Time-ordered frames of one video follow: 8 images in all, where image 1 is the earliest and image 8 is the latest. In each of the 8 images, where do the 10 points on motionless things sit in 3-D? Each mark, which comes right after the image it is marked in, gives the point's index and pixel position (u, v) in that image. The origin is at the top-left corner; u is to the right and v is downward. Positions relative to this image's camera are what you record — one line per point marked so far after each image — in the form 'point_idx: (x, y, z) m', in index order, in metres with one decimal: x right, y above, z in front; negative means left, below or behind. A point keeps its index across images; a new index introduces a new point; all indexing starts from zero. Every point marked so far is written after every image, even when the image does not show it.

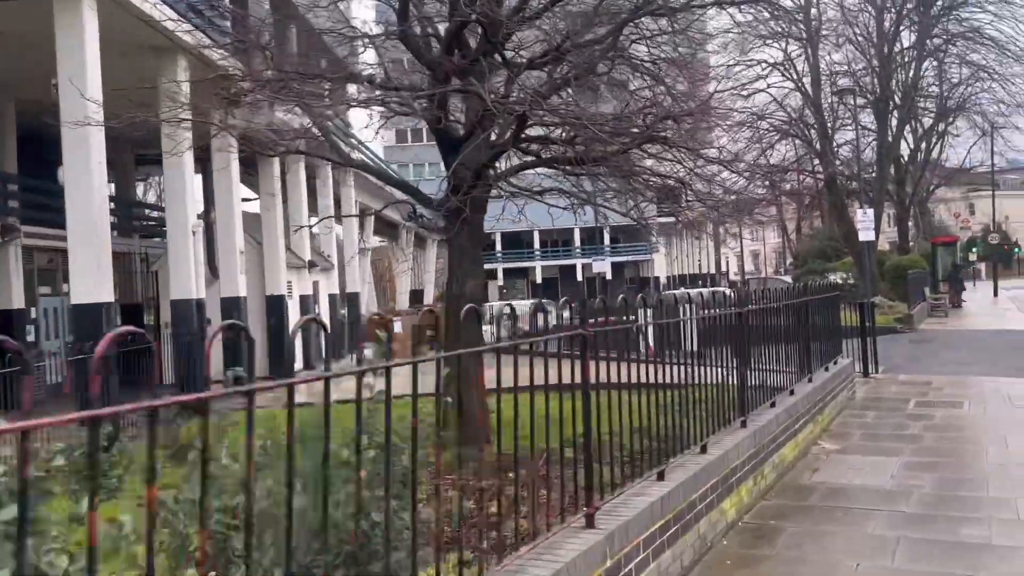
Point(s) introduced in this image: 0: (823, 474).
0: (+2.4, -1.5, +6.6) m
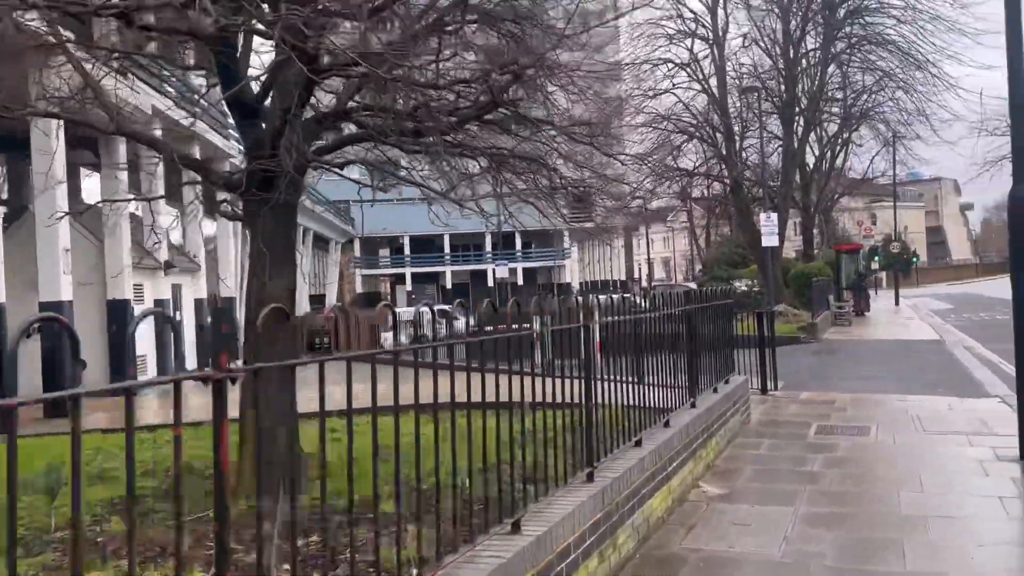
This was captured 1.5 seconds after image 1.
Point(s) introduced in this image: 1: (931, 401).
0: (+1.1, -1.5, +5.2) m
1: (+4.9, -1.4, +10.0) m
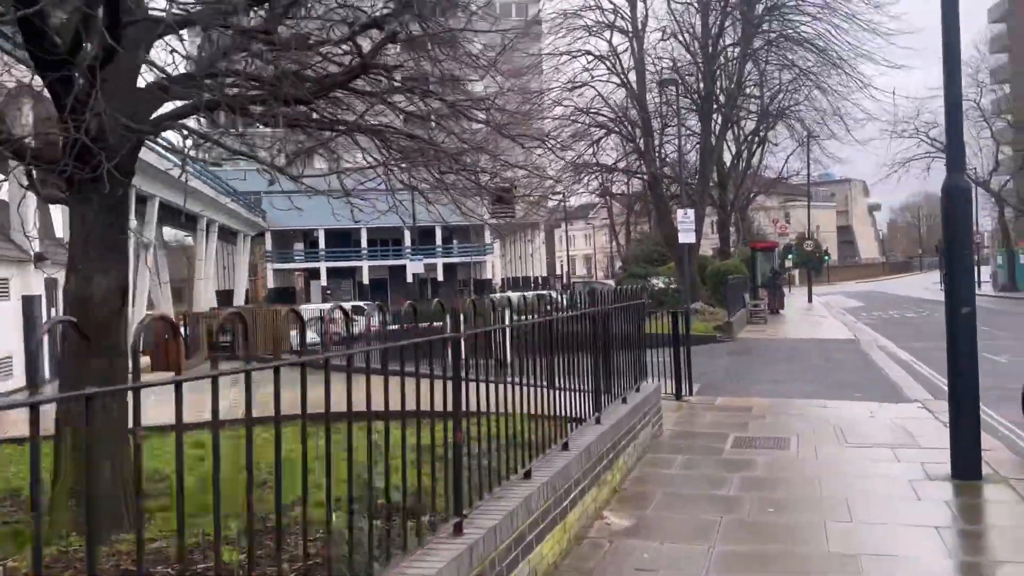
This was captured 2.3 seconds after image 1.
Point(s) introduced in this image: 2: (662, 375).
0: (+0.4, -1.5, +4.3) m
1: (+3.8, -1.4, +9.5) m
2: (+2.0, -1.2, +12.0) m
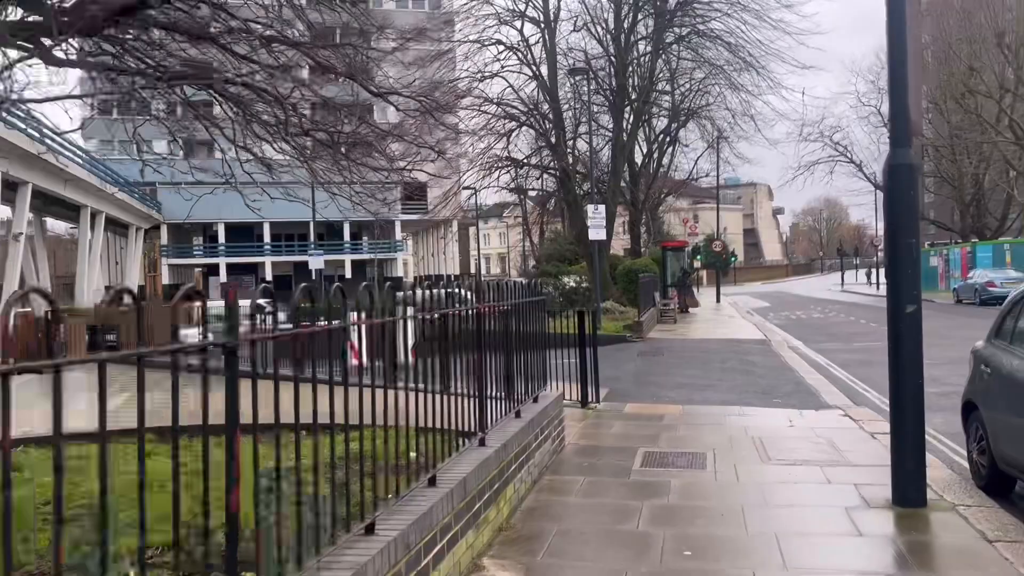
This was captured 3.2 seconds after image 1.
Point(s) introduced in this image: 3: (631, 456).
0: (-0.2, -1.5, +3.2) m
1: (+2.6, -1.3, +8.7) m
2: (+0.6, -1.2, +11.0) m
3: (+1.0, -1.4, +6.9) m
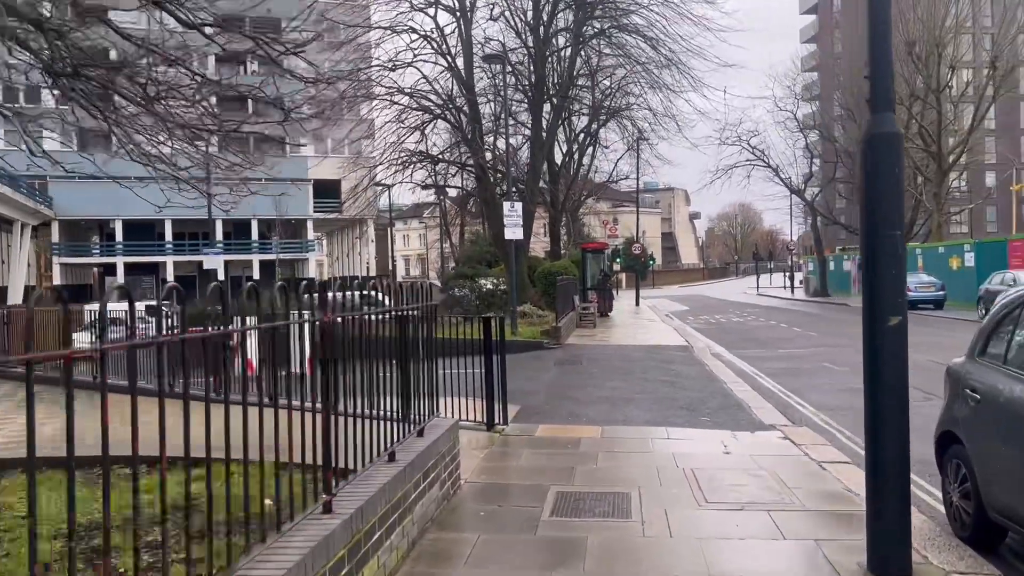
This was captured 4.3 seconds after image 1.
0: (-0.6, -1.5, +1.8) m
1: (+1.7, -1.4, +7.5) m
2: (-0.5, -1.2, +9.7) m
3: (+0.2, -1.4, +5.6) m
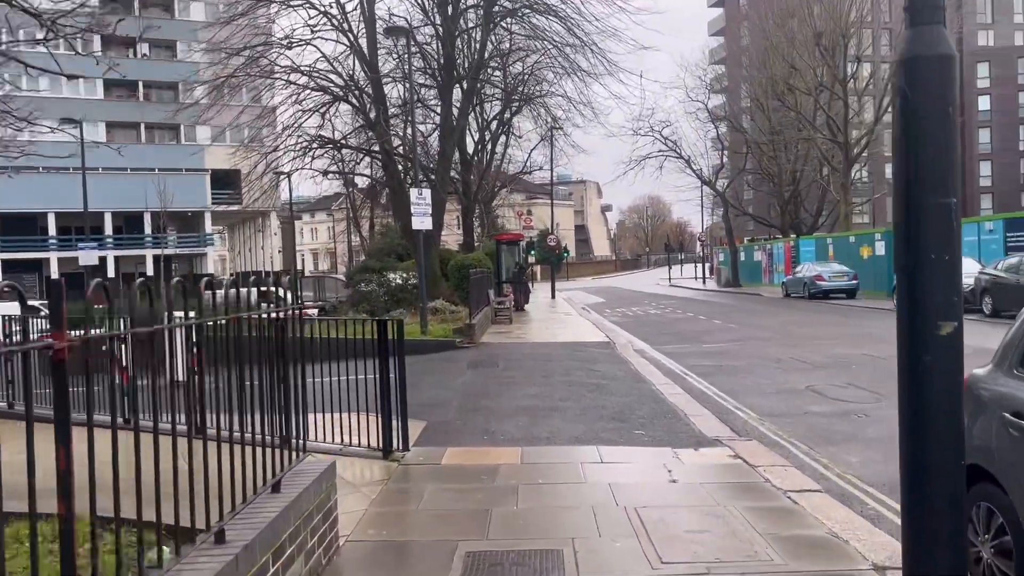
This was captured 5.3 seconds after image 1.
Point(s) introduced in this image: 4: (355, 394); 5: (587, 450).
0: (-0.8, -1.5, +0.4) m
1: (+0.9, -1.3, +6.3) m
2: (-1.5, -1.2, +8.3) m
3: (-0.3, -1.4, +4.3) m
4: (-1.4, -1.1, +9.0) m
5: (+0.6, -1.3, +6.8) m
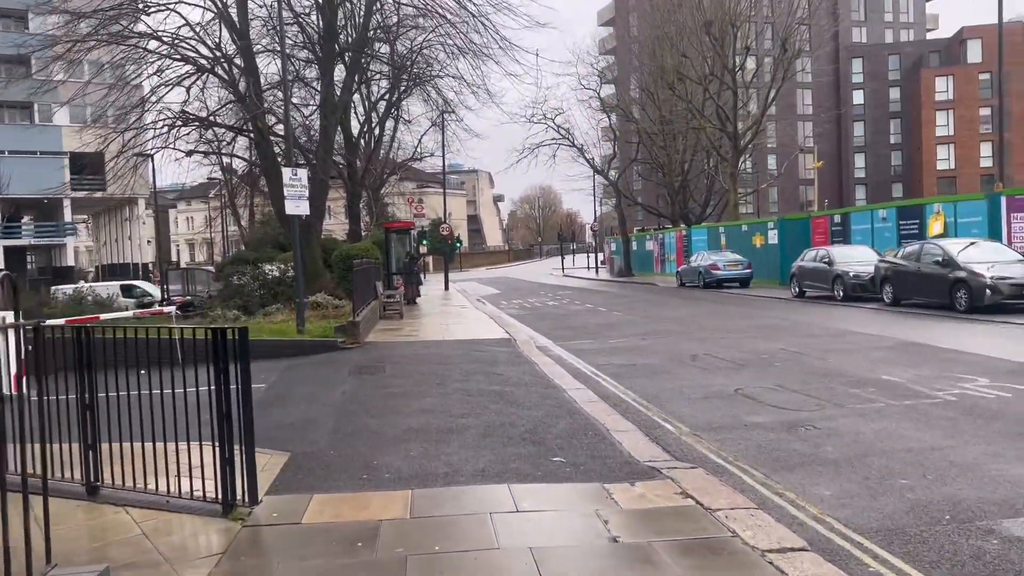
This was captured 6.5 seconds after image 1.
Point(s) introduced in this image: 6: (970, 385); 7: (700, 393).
0: (-0.6, -1.5, -1.2) m
1: (+0.3, -1.3, +4.9) m
2: (-2.3, -1.2, +6.5) m
3: (-0.7, -1.4, +2.7) m
4: (-2.4, -1.1, +7.2) m
5: (-0.1, -1.3, +5.4) m
6: (+4.6, -1.0, +8.5) m
7: (+2.0, -1.1, +9.0) m
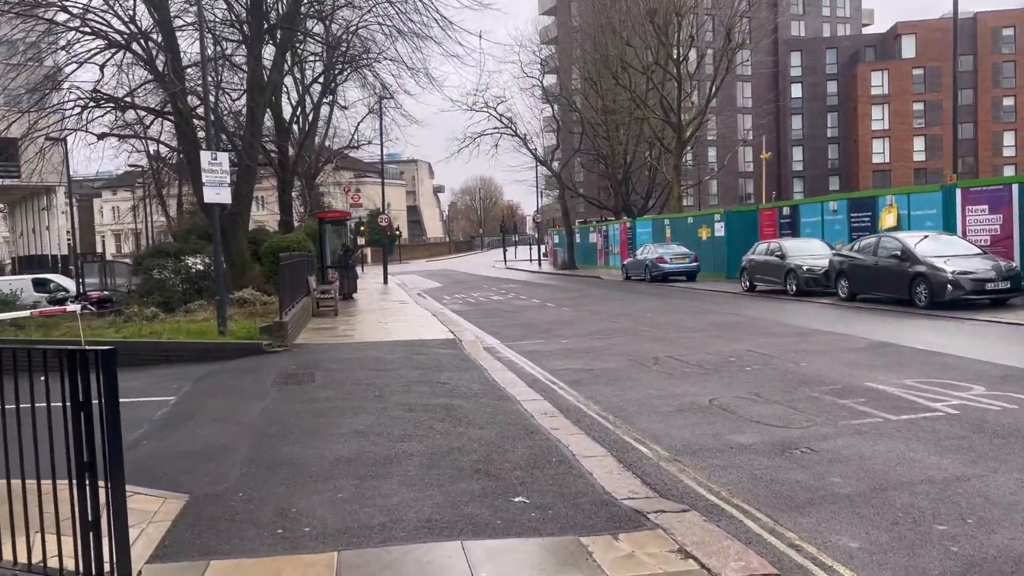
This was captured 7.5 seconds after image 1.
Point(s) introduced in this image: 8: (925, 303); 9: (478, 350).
0: (-0.4, -1.6, -2.3) m
1: (+0.1, -1.3, +3.8) m
2: (-2.6, -1.2, +5.2) m
3: (-0.7, -1.4, +1.5) m
4: (-2.8, -1.1, +6.0) m
5: (-0.3, -1.3, +4.2) m
6: (+4.1, -1.0, +7.7) m
7: (+1.5, -1.1, +8.1) m
8: (+8.0, -0.3, +16.3) m
9: (-0.5, -0.9, +12.6) m
